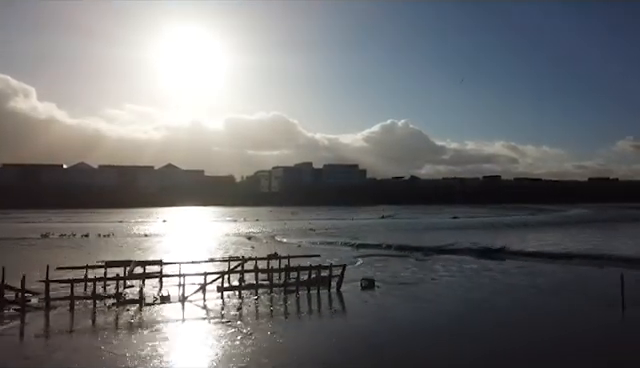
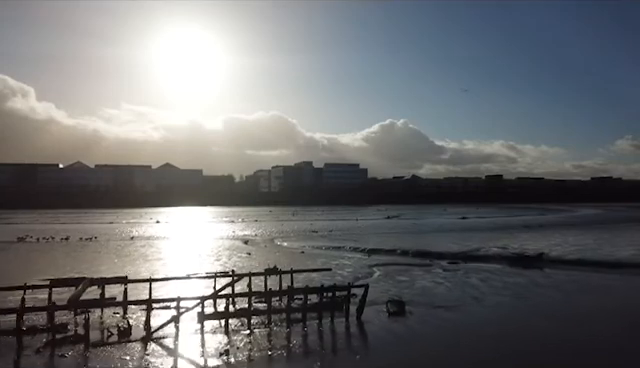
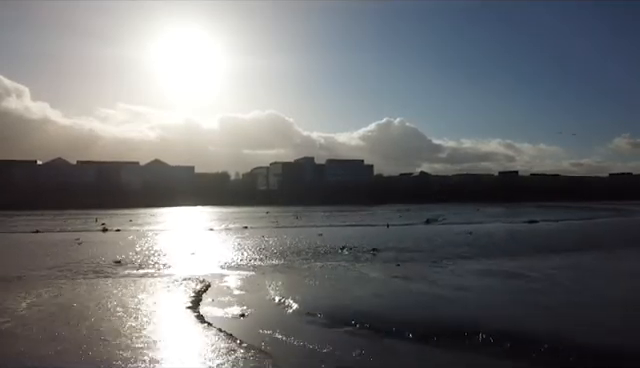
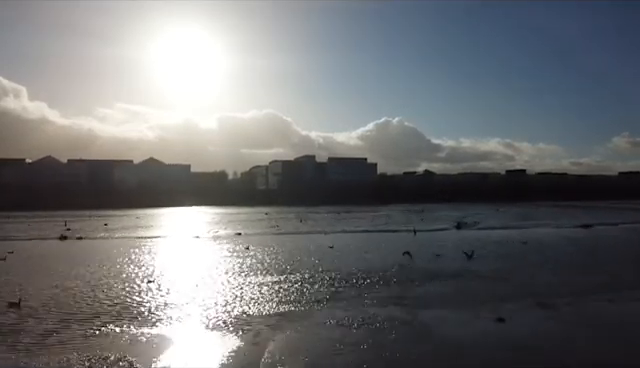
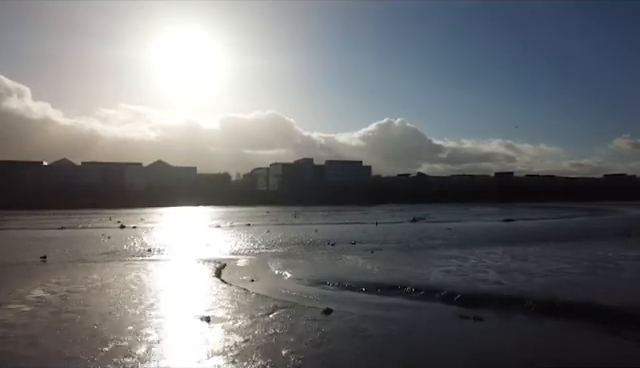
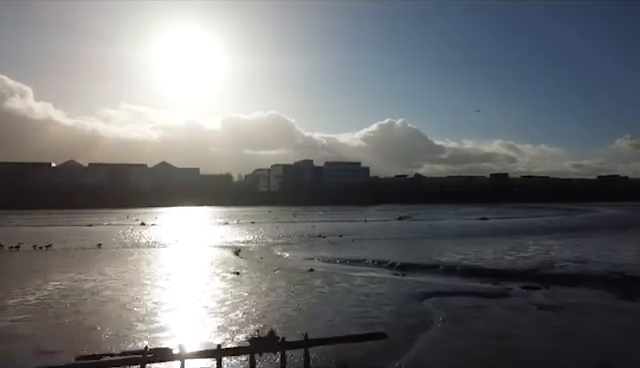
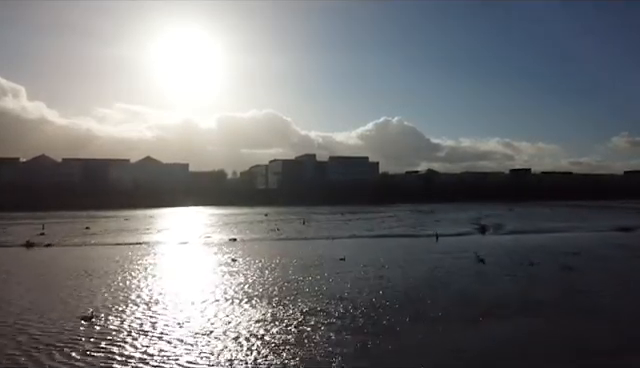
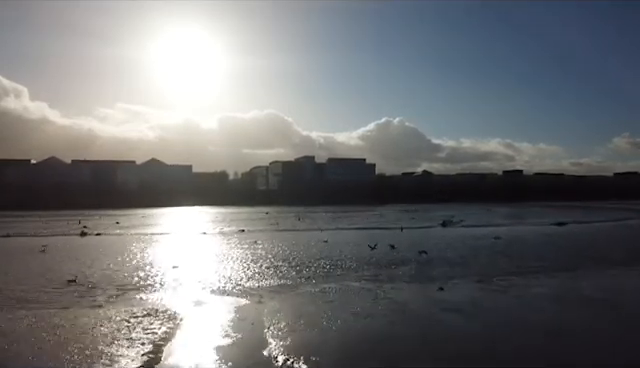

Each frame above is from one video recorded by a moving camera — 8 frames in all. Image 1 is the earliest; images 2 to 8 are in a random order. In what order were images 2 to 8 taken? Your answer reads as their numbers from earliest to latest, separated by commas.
2, 6, 5, 3, 8, 4, 7
